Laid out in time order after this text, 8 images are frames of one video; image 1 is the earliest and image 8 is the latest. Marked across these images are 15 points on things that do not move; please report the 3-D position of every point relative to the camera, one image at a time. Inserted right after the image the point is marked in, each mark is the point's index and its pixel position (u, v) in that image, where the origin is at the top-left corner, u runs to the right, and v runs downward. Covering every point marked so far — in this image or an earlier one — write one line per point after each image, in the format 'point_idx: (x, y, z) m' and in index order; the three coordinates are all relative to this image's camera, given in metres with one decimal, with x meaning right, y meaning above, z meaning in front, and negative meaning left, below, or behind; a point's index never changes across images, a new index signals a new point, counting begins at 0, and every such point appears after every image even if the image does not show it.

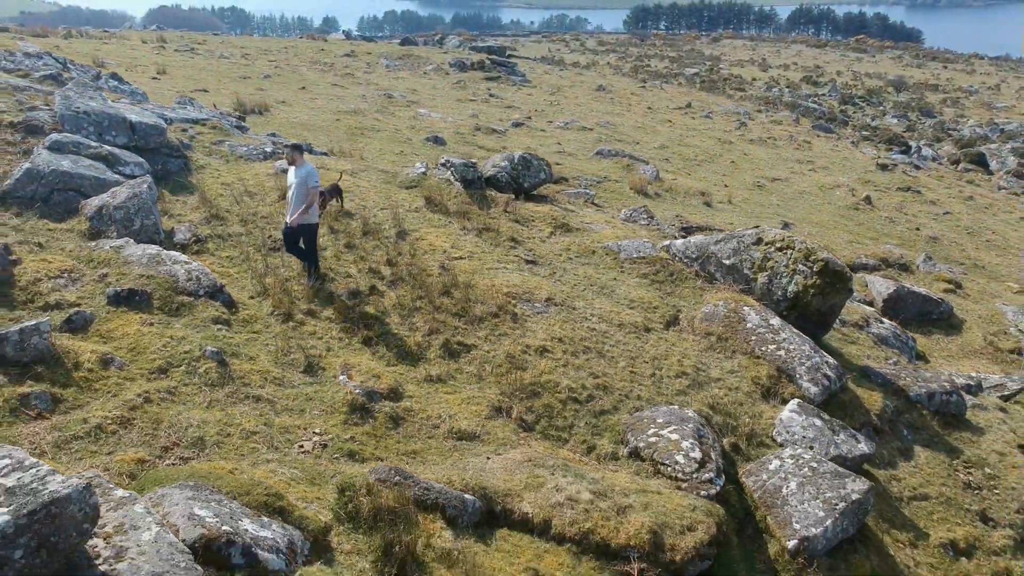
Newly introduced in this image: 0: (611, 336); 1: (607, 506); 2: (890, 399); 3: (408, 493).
0: (+1.0, -0.5, +10.6) m
1: (+0.7, -1.7, +7.6) m
2: (+4.3, -1.3, +11.4) m
3: (-0.7, -1.4, +6.9) m
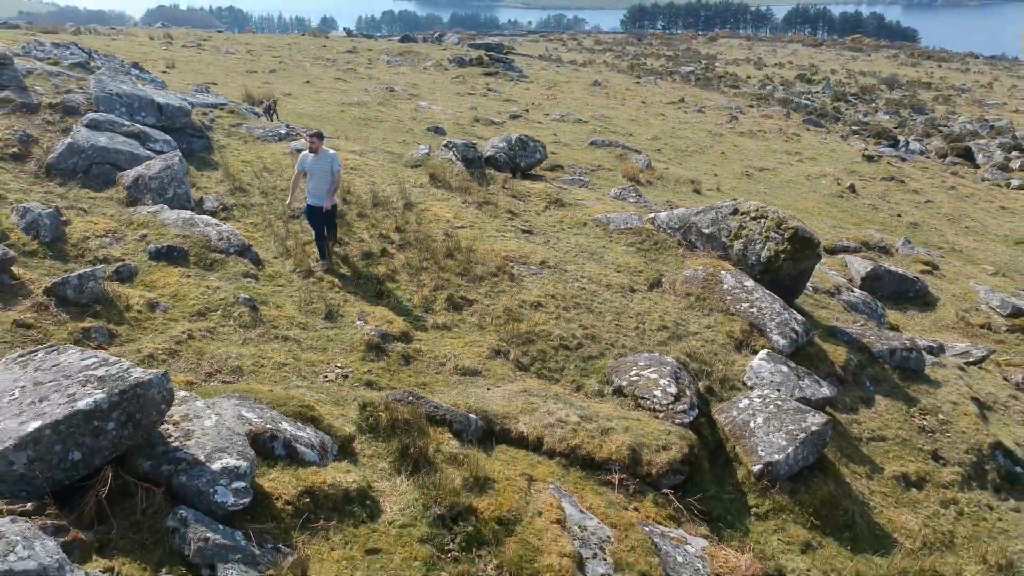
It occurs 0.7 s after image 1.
0: (+1.0, -0.1, +11.7) m
1: (+0.7, -1.2, +8.7) m
2: (+4.3, -0.8, +12.5) m
3: (-0.7, -1.0, +8.0) m
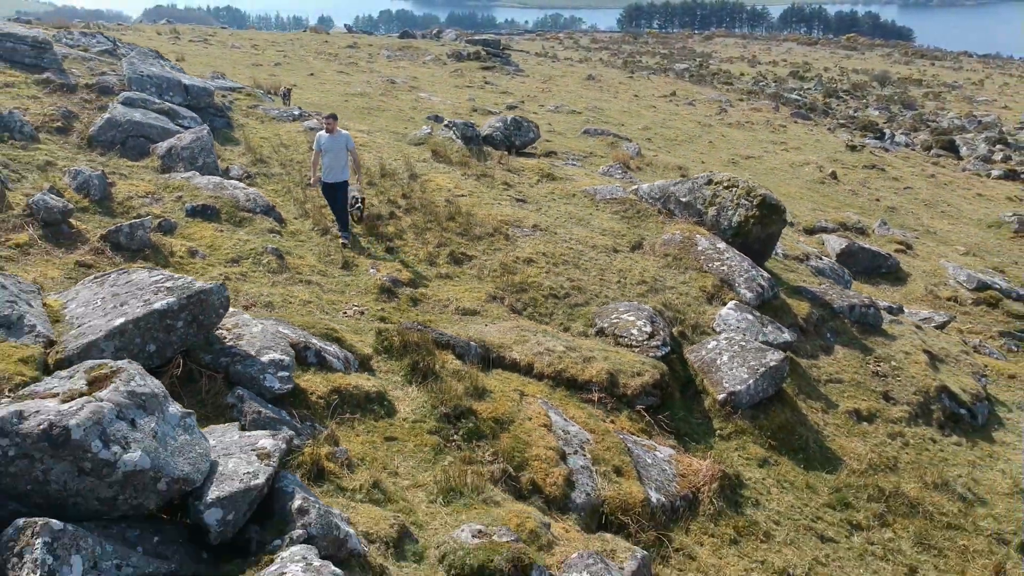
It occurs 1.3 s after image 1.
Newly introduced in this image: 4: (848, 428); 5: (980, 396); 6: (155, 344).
0: (+1.0, +0.4, +13.0) m
1: (+0.6, -0.7, +10.0) m
2: (+4.2, -0.3, +13.9) m
3: (-0.8, -0.5, +9.3) m
4: (+3.9, -1.6, +11.6) m
5: (+6.6, -1.5, +14.0) m
6: (-2.4, -0.4, +6.8) m
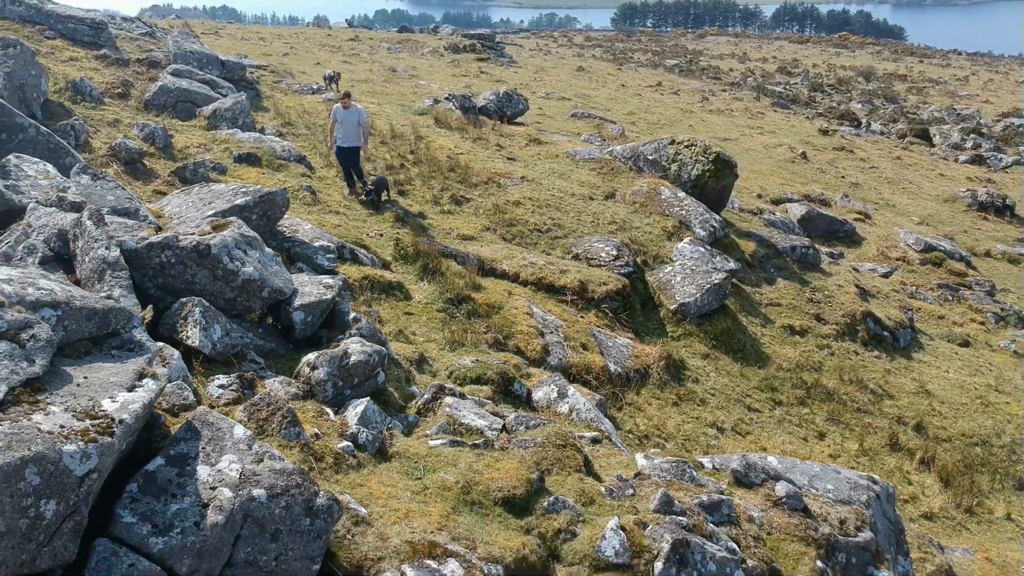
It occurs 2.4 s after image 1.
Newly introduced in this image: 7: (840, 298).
0: (+0.8, +1.4, +15.4) m
1: (+0.5, +0.2, +12.4) m
2: (+4.1, +0.6, +16.3) m
3: (-0.9, +0.5, +11.6) m
4: (+3.8, -0.7, +14.0) m
5: (+6.4, -0.6, +16.4) m
6: (-2.5, +0.5, +9.1) m
7: (+5.2, -0.2, +15.7) m
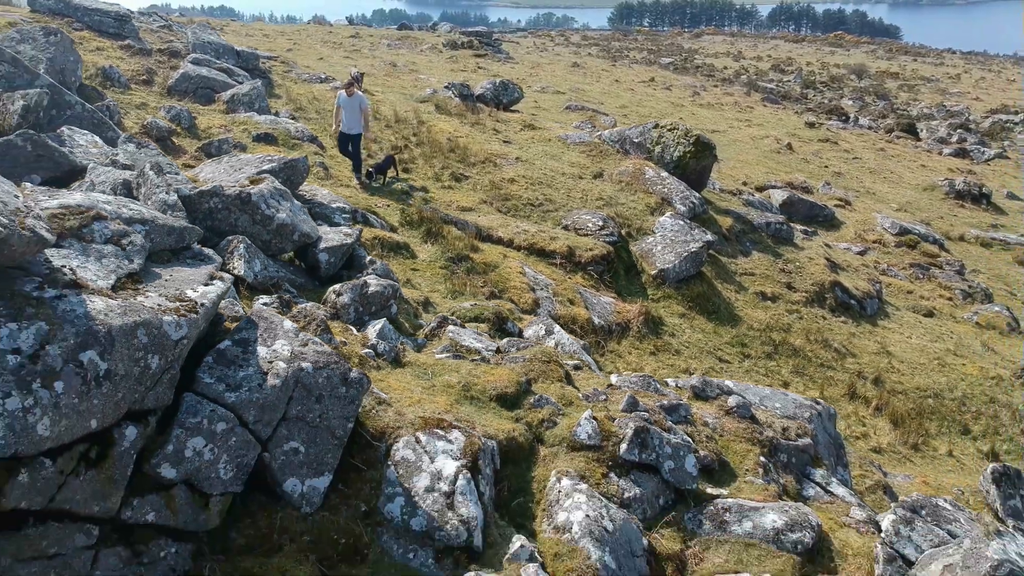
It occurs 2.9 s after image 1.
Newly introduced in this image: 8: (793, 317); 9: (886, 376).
0: (+0.7, +1.8, +16.6) m
1: (+0.5, +0.7, +13.6) m
2: (+4.0, +1.1, +17.5) m
3: (-1.0, +0.9, +12.9) m
4: (+3.7, -0.2, +15.2) m
5: (+6.3, -0.1, +17.7) m
6: (-2.6, +1.0, +10.4) m
7: (+5.1, +0.3, +17.0) m
8: (+4.3, -0.4, +15.2) m
9: (+5.4, -1.3, +14.4) m
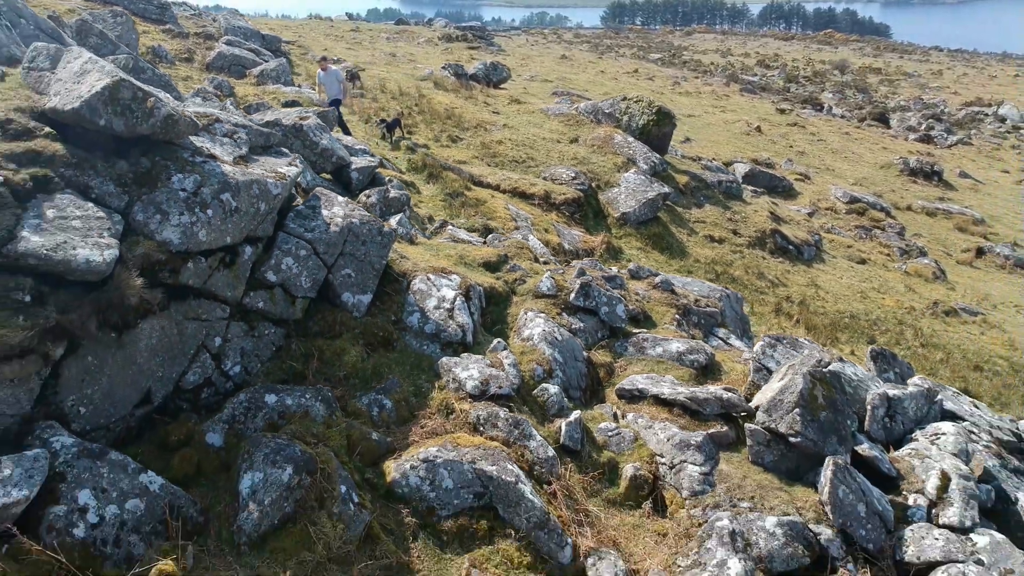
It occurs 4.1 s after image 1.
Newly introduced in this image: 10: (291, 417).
0: (+0.5, +2.9, +19.5) m
1: (+0.2, +1.7, +16.5) m
2: (+3.8, +2.1, +20.4) m
3: (-1.2, +2.0, +15.8) m
4: (+3.5, +0.8, +18.1) m
5: (+6.1, +0.9, +20.6) m
6: (-2.8, +2.0, +13.2) m
7: (+4.8, +1.4, +19.9) m
8: (+4.1, +0.6, +18.1) m
9: (+5.2, -0.2, +17.3) m
10: (-1.6, -0.9, +7.4) m
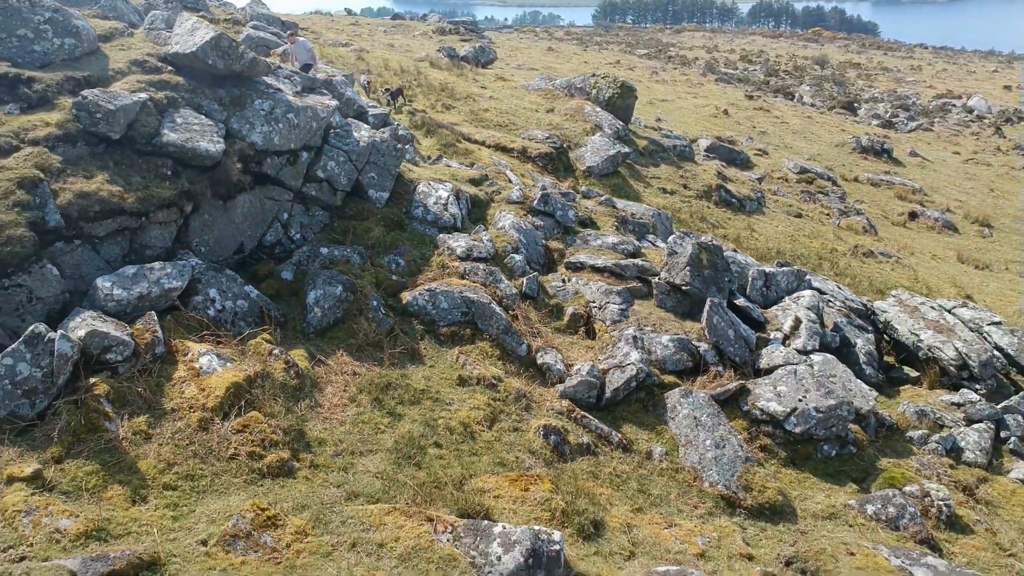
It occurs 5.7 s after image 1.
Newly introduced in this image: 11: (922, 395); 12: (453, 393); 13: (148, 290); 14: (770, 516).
0: (+0.2, +4.1, +23.0) m
1: (-0.1, +2.9, +20.0) m
2: (+3.4, +3.4, +23.9) m
3: (-1.5, +3.2, +19.2) m
4: (+3.1, +2.1, +21.6) m
5: (+5.8, +2.2, +24.1) m
6: (-3.1, +3.2, +16.7) m
7: (+4.5, +2.6, +23.4) m
8: (+3.7, +1.8, +21.6) m
9: (+4.8, +1.0, +20.8) m
10: (-1.9, +0.3, +10.8) m
11: (+5.0, -1.3, +12.2) m
12: (-0.6, -1.0, +9.6) m
13: (-3.2, 0.0, +8.9) m
14: (+2.3, -2.1, +9.0) m
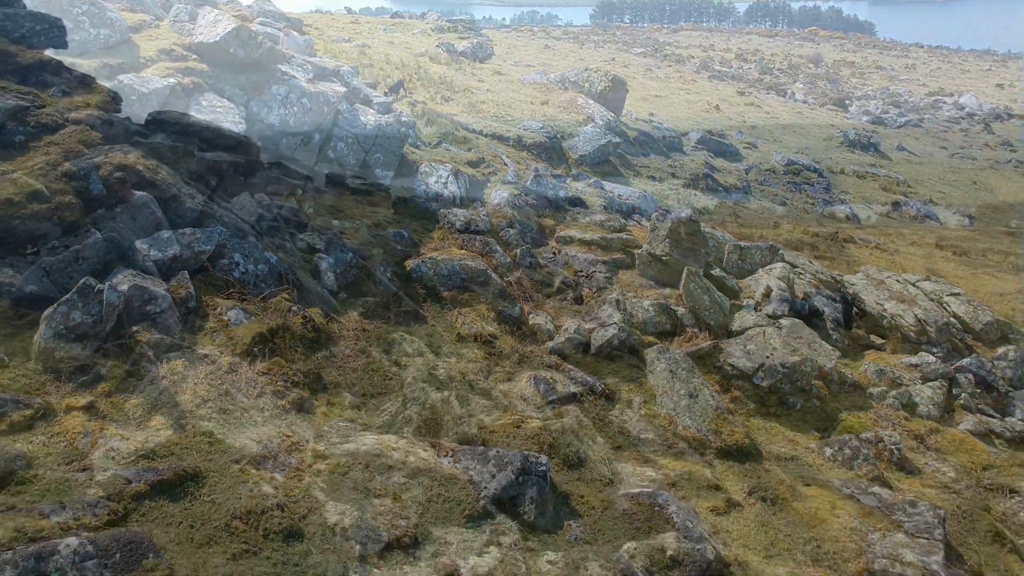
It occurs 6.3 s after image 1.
0: (+0.1, +4.5, +24.1) m
1: (-0.2, +3.3, +21.0) m
2: (+3.3, +3.7, +25.0) m
3: (-1.6, +3.5, +20.3) m
4: (+3.0, +2.4, +22.7) m
5: (+5.7, +2.6, +25.2) m
6: (-3.2, +3.6, +17.7) m
7: (+4.4, +3.0, +24.4) m
8: (+3.6, +2.2, +22.7) m
9: (+4.7, +1.4, +21.8) m
10: (-2.0, +0.6, +11.9) m
11: (+4.9, -0.9, +13.3) m
12: (-0.6, -0.6, +10.7) m
13: (-3.3, +0.4, +10.0) m
14: (+2.3, -1.7, +10.1) m
